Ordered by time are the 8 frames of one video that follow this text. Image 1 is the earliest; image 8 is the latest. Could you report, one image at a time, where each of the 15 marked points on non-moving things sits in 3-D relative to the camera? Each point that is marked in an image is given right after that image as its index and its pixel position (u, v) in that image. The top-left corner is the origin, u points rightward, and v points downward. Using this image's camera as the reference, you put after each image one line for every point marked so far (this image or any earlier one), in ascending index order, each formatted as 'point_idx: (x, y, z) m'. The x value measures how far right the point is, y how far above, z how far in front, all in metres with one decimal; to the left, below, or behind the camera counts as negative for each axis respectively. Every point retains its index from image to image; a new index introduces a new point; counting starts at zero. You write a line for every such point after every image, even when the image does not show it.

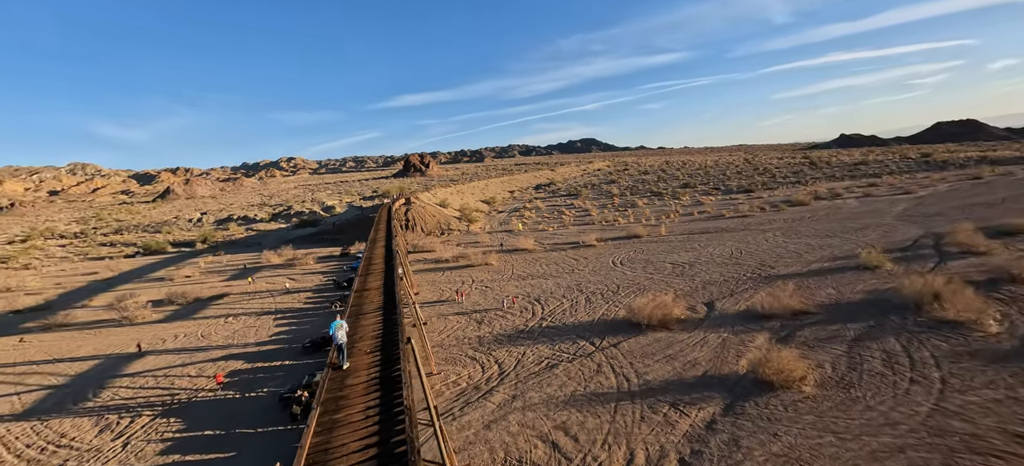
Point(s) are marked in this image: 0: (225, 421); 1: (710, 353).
0: (-10.7, -7.0, +15.1) m
1: (+7.8, -4.7, +15.6) m
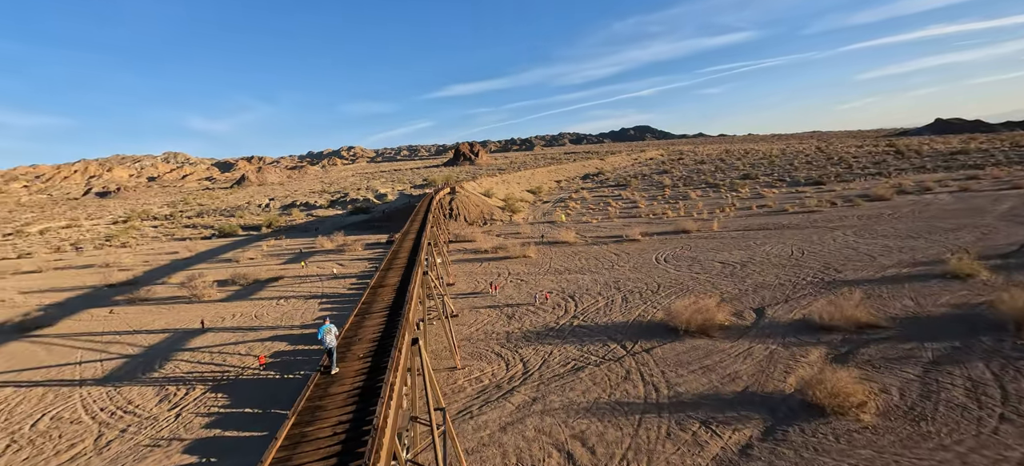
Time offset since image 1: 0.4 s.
0: (-9.8, -6.6, +15.9) m
1: (+8.7, -4.8, +14.2) m
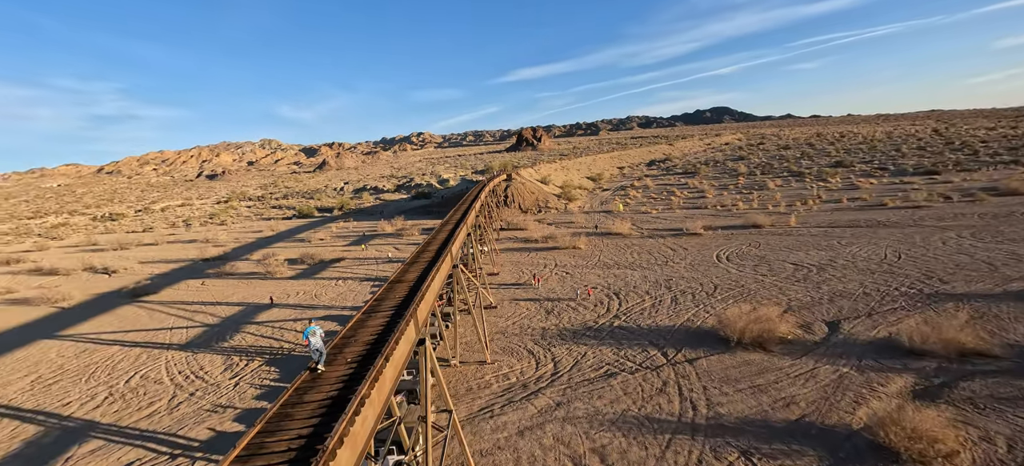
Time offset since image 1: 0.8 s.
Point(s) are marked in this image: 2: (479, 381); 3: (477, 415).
0: (-8.6, -6.1, +17.0) m
1: (+9.4, -4.9, +12.3) m
2: (-1.3, -5.7, +15.3) m
3: (-1.1, -6.1, +13.1) m
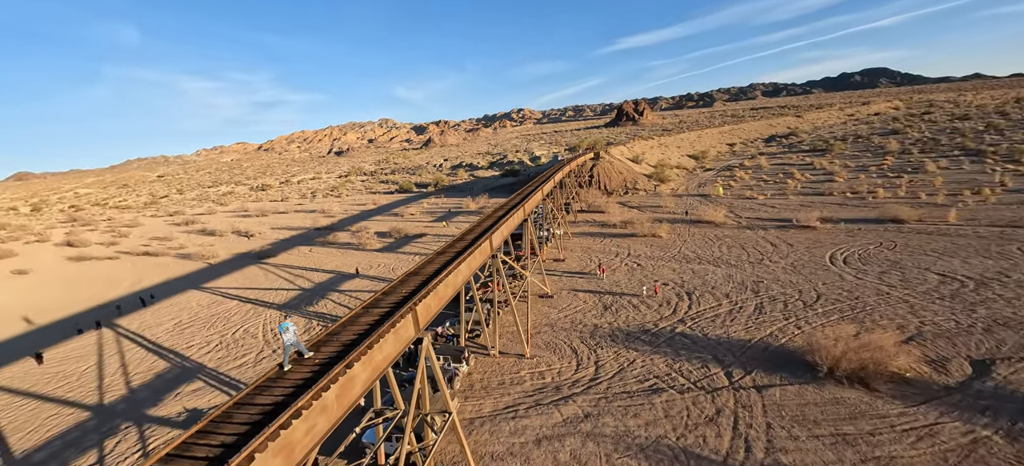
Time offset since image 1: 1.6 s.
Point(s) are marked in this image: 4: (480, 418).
0: (-6.7, -5.2, +18.1) m
1: (+9.7, -5.2, +9.2) m
2: (0.0, -5.3, +14.7) m
3: (-0.4, -5.8, +12.6) m
4: (-1.0, -5.9, +12.6) m
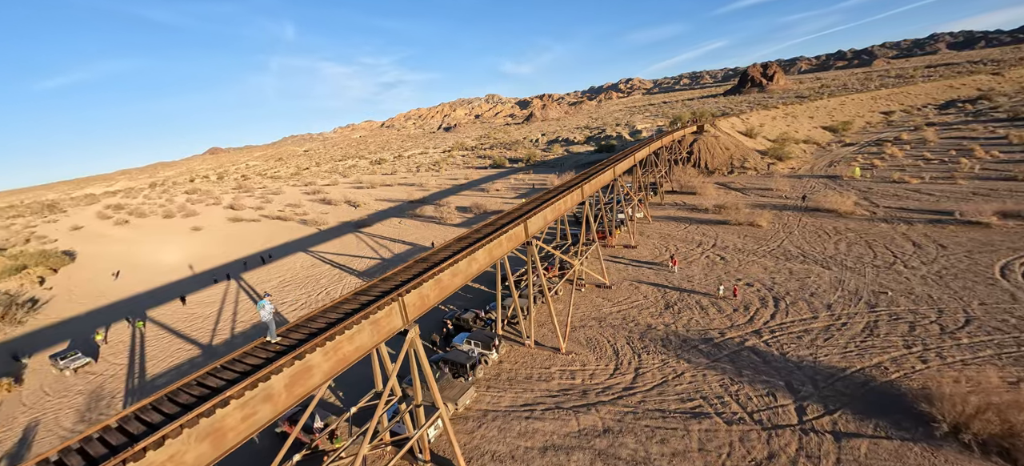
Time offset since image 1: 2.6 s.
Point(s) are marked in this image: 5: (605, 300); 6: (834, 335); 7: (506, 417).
0: (-4.6, -4.2, +18.7) m
1: (+9.0, -5.5, +6.0) m
2: (+1.0, -4.8, +13.8) m
3: (+0.1, -5.4, +11.9) m
4: (-0.6, -5.4, +12.0) m
5: (+4.4, -3.1, +18.4) m
6: (+11.2, -3.5, +13.9) m
7: (-0.2, -5.5, +11.7) m
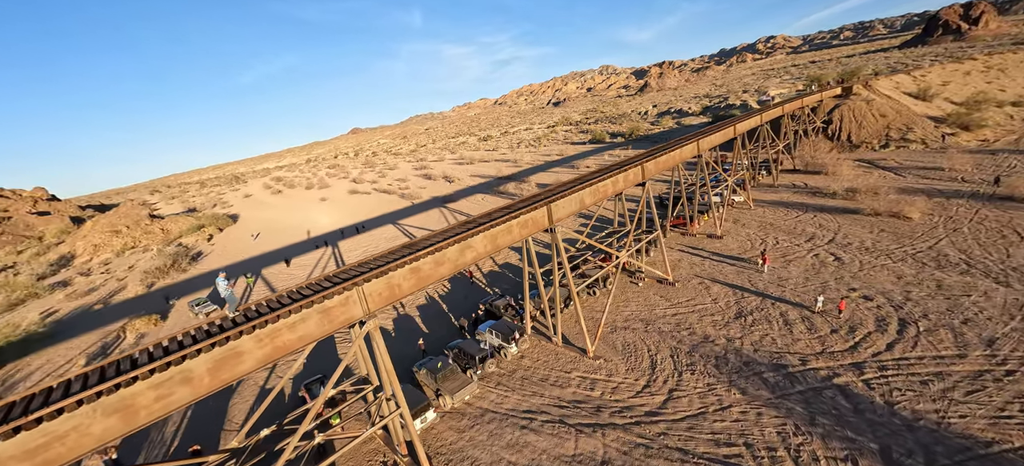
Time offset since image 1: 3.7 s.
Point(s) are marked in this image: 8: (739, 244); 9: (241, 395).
0: (-2.6, -3.2, +18.4) m
1: (+7.1, -5.9, +2.7) m
2: (+1.5, -4.4, +12.2) m
3: (+0.1, -5.0, +10.6) m
4: (-0.6, -5.0, +10.9) m
5: (+6.0, -2.6, +15.7) m
6: (+11.4, -3.6, +9.5) m
7: (-0.3, -5.1, +10.6) m
8: (+11.4, -0.5, +19.6) m
9: (-9.4, -5.6, +13.8) m
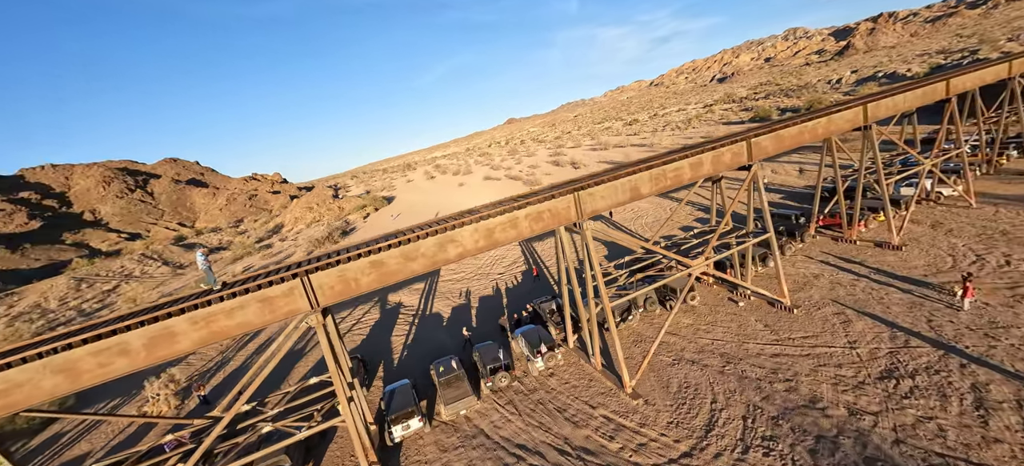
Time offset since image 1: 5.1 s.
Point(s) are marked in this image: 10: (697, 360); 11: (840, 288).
0: (+0.2, -2.8, +16.8) m
1: (+3.5, -6.3, -1.2) m
2: (+1.7, -4.3, +9.7) m
3: (-0.2, -4.8, +8.7) m
4: (-0.6, -4.8, +9.2) m
5: (+7.3, -2.7, +11.2) m
6: (+10.0, -4.1, +3.6) m
7: (-0.5, -4.9, +8.8) m
8: (+13.8, -0.9, +12.9) m
9: (-7.9, -4.8, +15.1) m
10: (+5.0, -3.3, +10.4) m
11: (+10.4, -1.7, +12.4) m
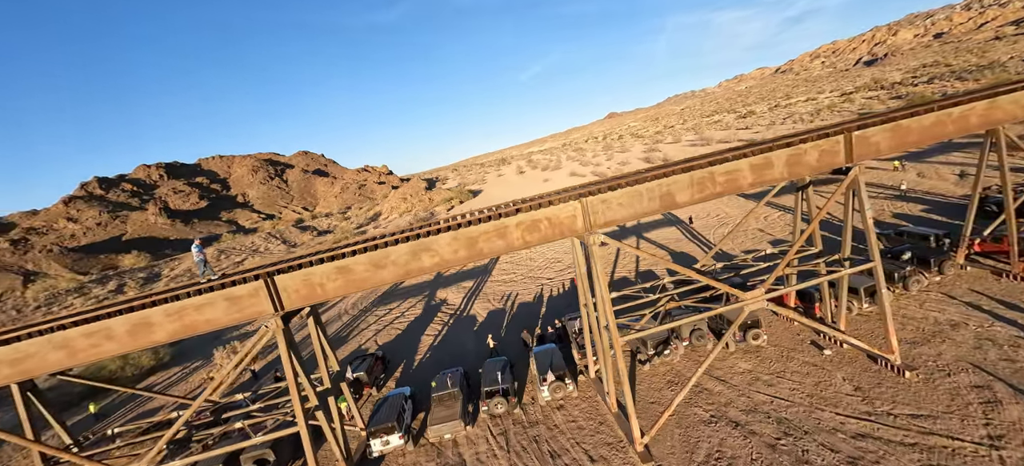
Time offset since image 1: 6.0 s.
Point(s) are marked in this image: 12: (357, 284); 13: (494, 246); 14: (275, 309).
0: (+1.7, -2.9, +15.3) m
1: (+0.5, -6.7, -2.9) m
2: (+1.4, -4.6, +8.0) m
3: (-0.7, -5.0, +7.6) m
4: (-1.0, -5.0, +8.2) m
5: (+7.2, -3.3, +8.2) m
6: (+8.1, -4.9, +0.2) m
7: (-1.0, -5.1, +7.7) m
8: (+14.0, -1.8, +8.3) m
9: (-6.7, -4.5, +15.5) m
10: (+4.8, -3.8, +8.0) m
11: (+10.6, -2.5, +8.6) m
12: (-2.9, -0.9, +7.3) m
13: (-0.3, -0.2, +7.6) m
14: (-4.3, -1.4, +7.2) m
